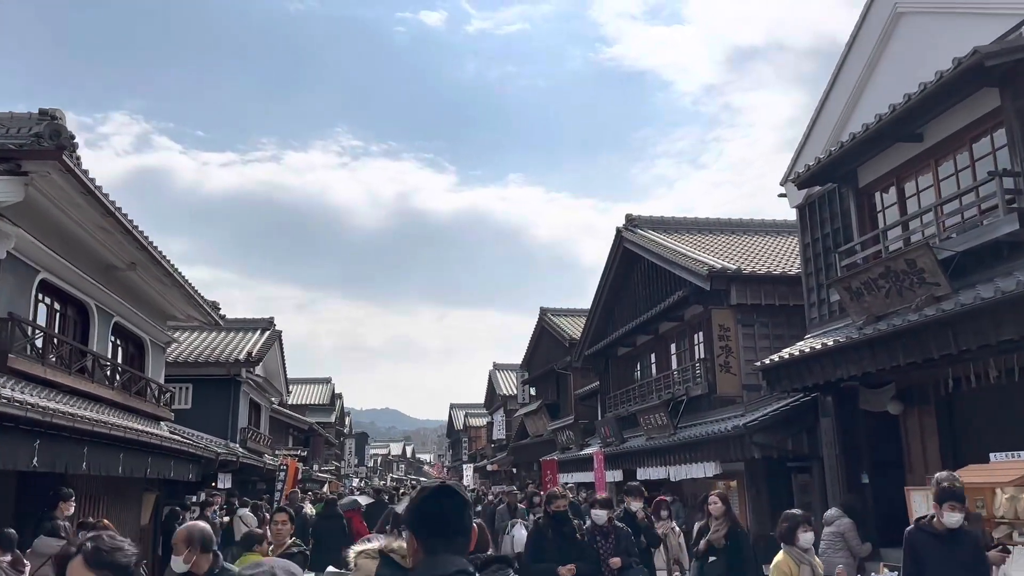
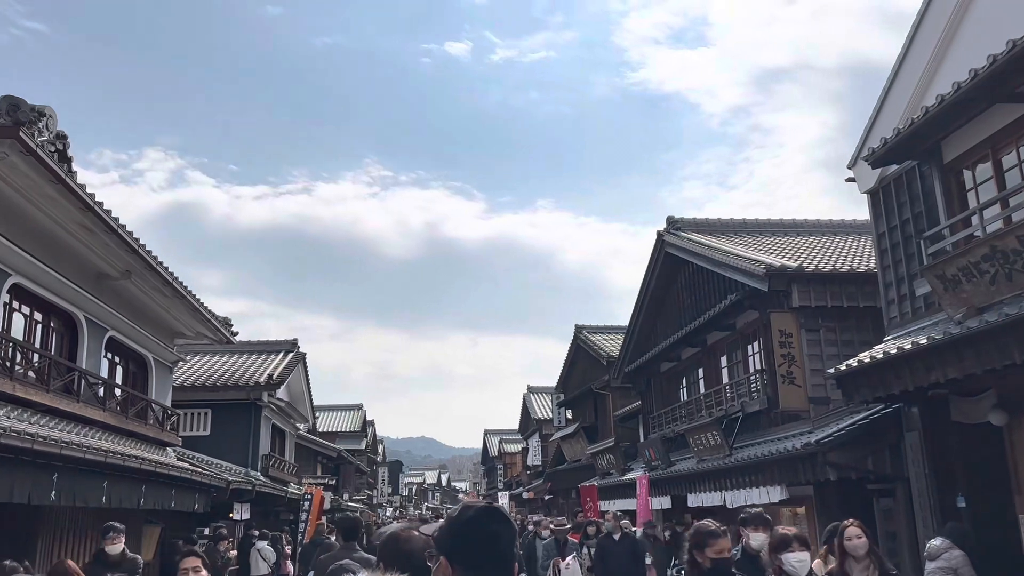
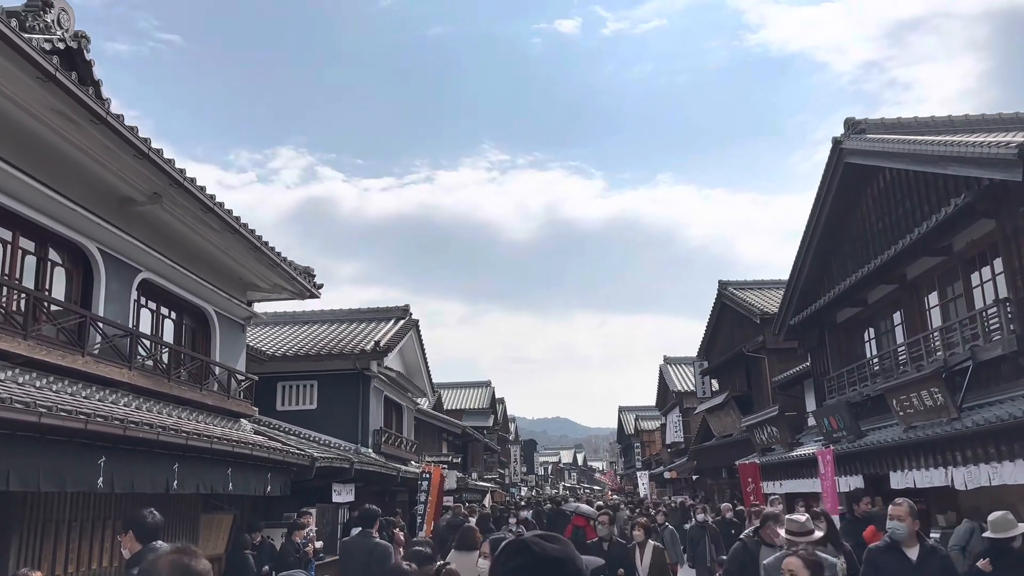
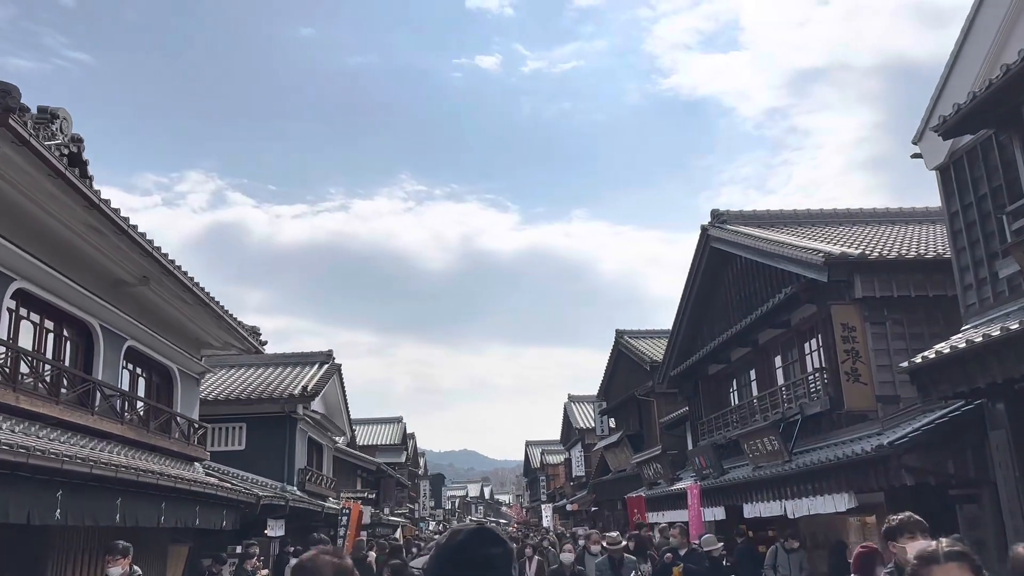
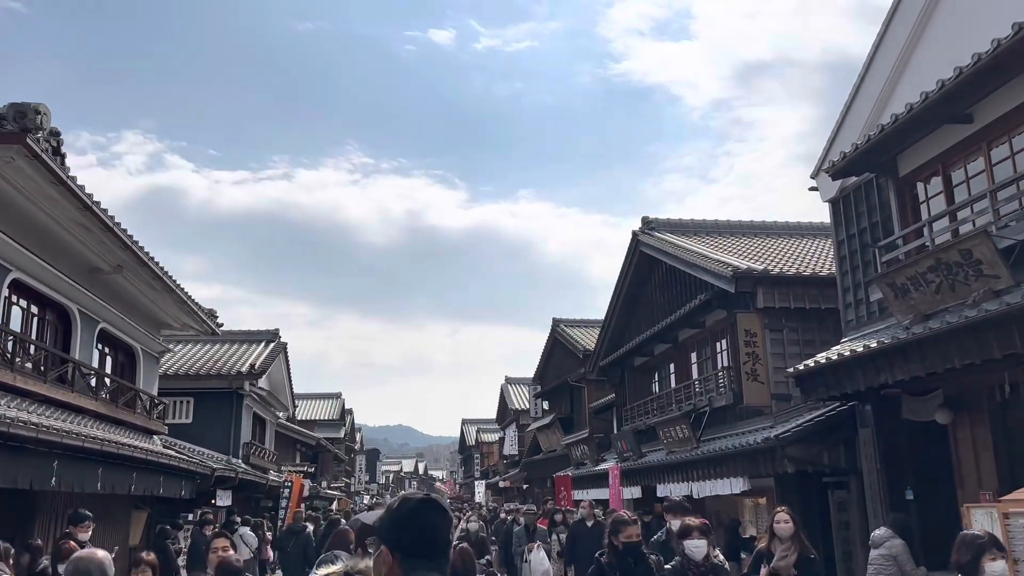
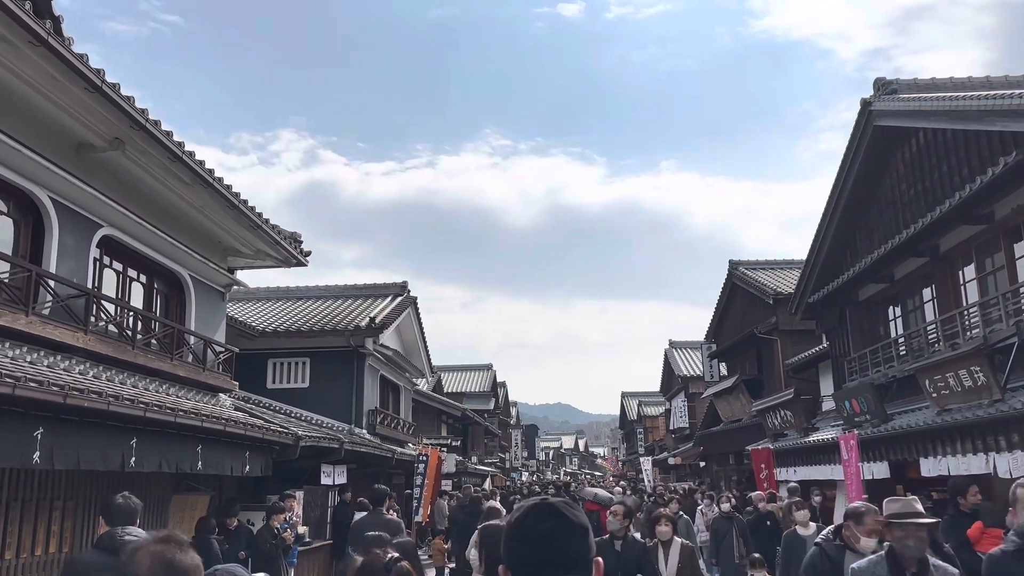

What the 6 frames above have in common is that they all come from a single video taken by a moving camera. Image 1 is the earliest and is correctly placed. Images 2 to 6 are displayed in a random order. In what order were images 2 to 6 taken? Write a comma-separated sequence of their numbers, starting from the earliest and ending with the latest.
5, 2, 4, 3, 6
